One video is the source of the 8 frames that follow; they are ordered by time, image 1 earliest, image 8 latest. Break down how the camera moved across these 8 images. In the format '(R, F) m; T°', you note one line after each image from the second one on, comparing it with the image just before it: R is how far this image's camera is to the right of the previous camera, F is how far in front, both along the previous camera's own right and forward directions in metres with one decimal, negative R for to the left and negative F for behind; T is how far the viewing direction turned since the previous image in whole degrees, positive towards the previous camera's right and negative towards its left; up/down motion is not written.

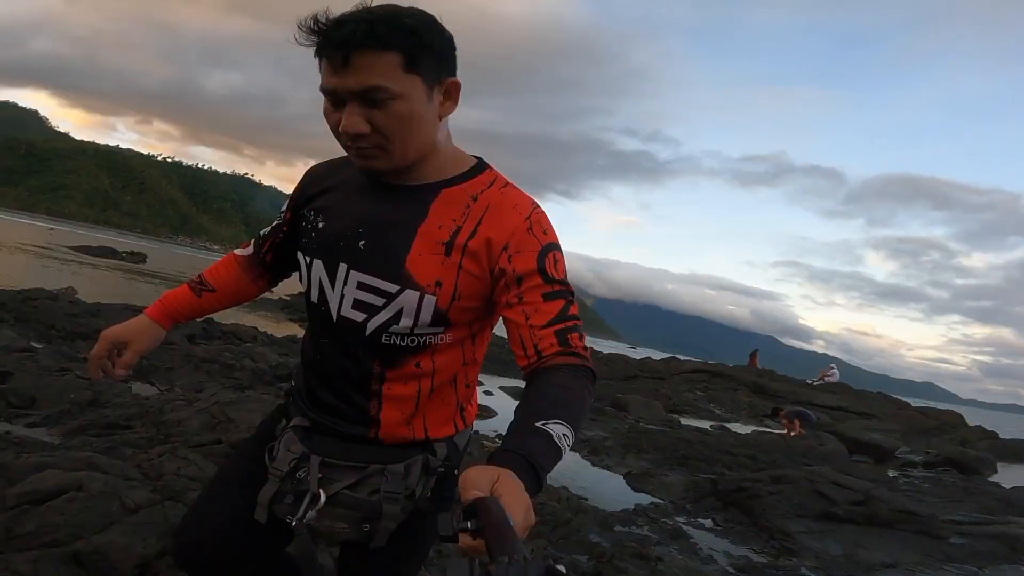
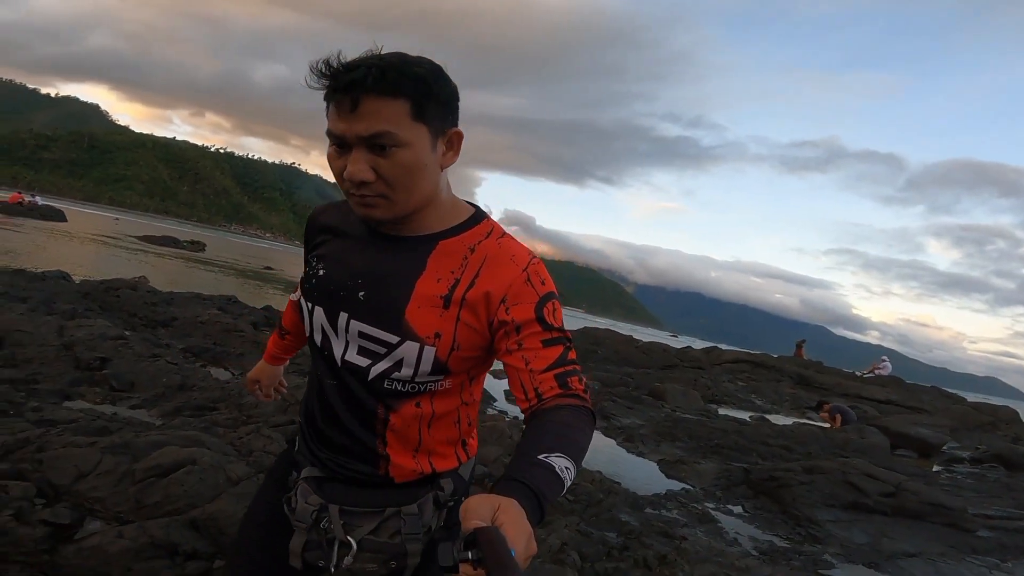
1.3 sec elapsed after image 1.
(+0.1, -0.7) m; -4°
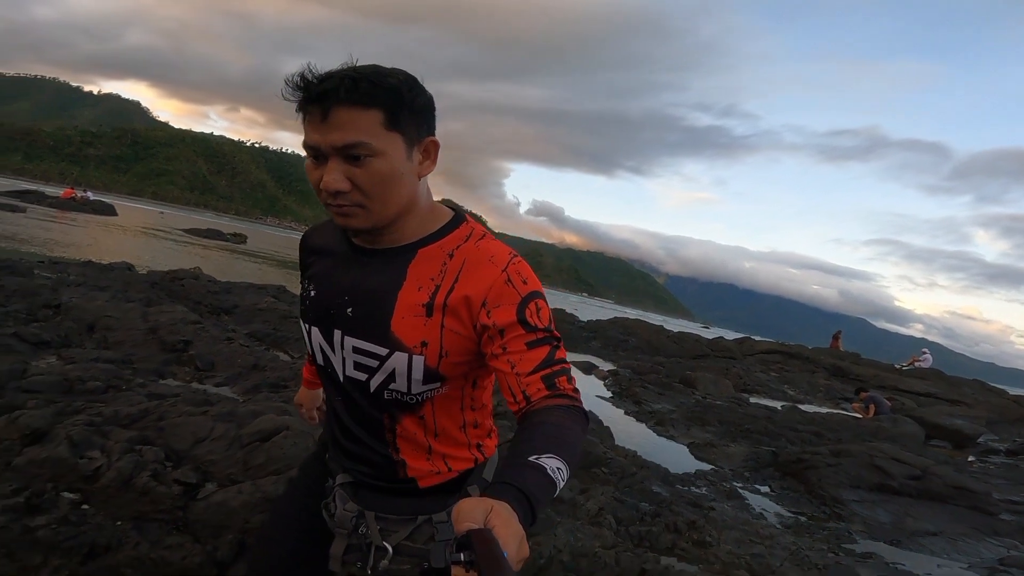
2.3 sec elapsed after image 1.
(-0.2, -0.8) m; -3°
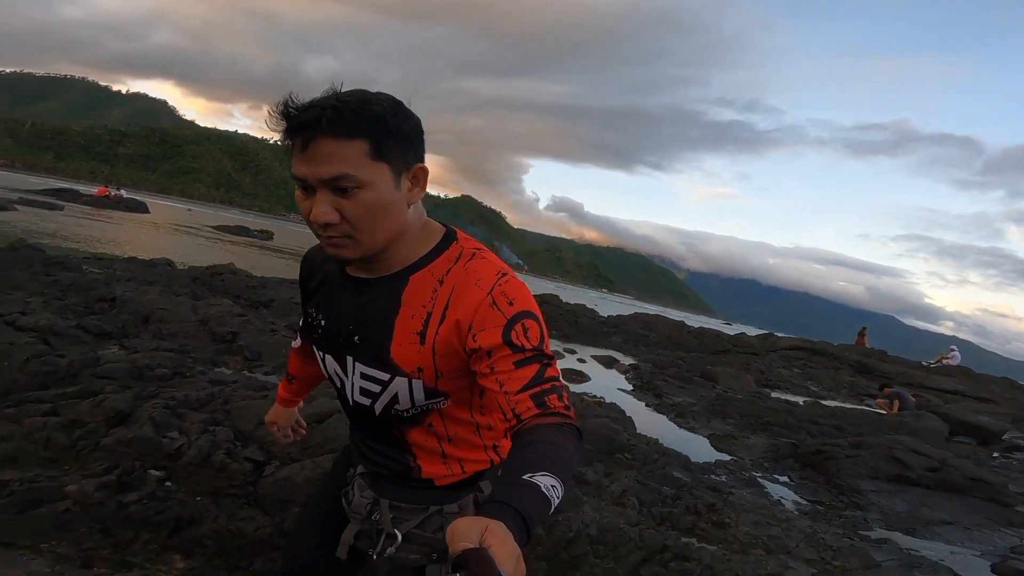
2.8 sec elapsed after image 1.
(-0.1, -0.5) m; -2°
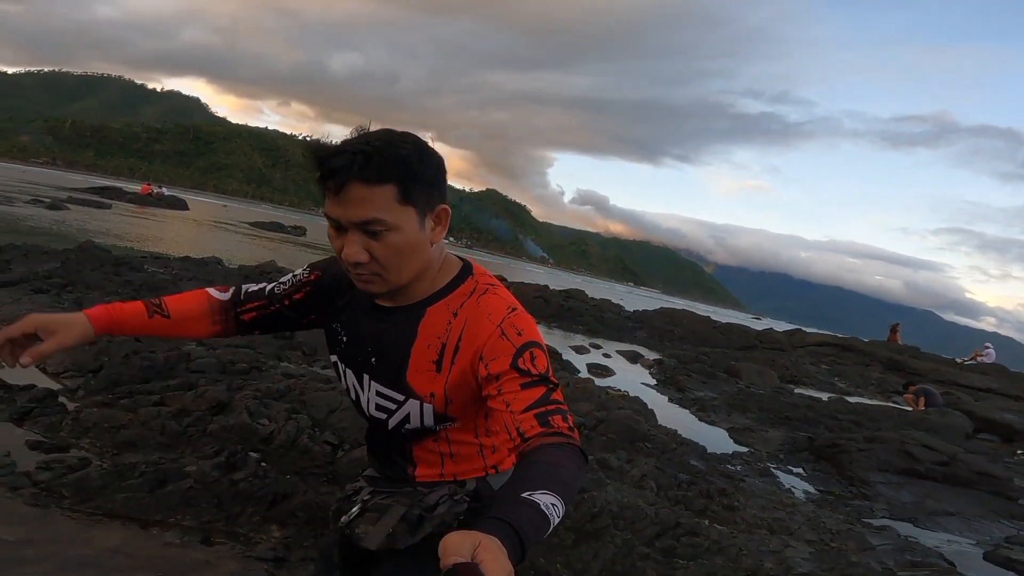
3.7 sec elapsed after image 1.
(-0.1, -1.0) m; -2°
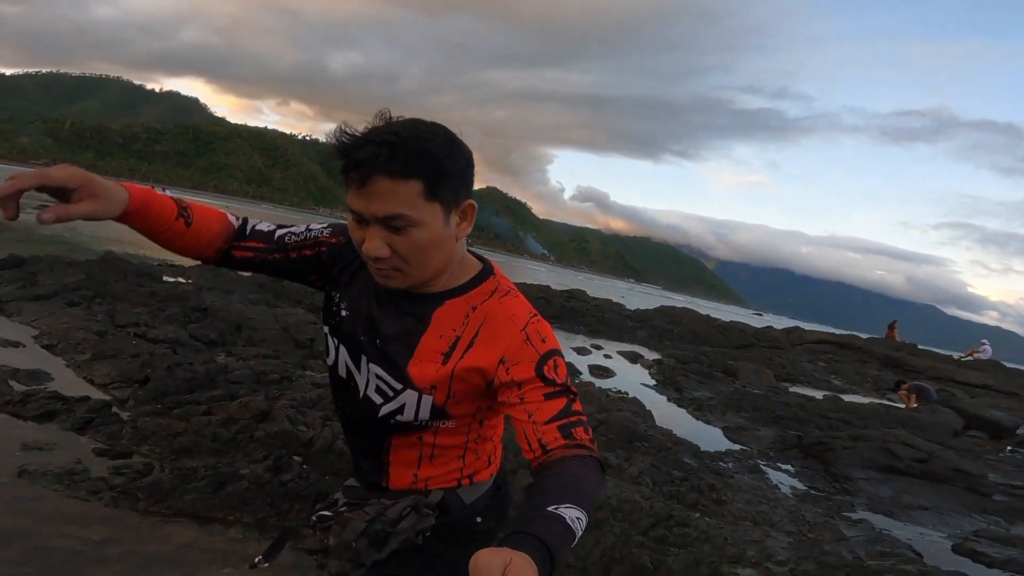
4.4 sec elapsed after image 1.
(-0.1, -0.9) m; 0°
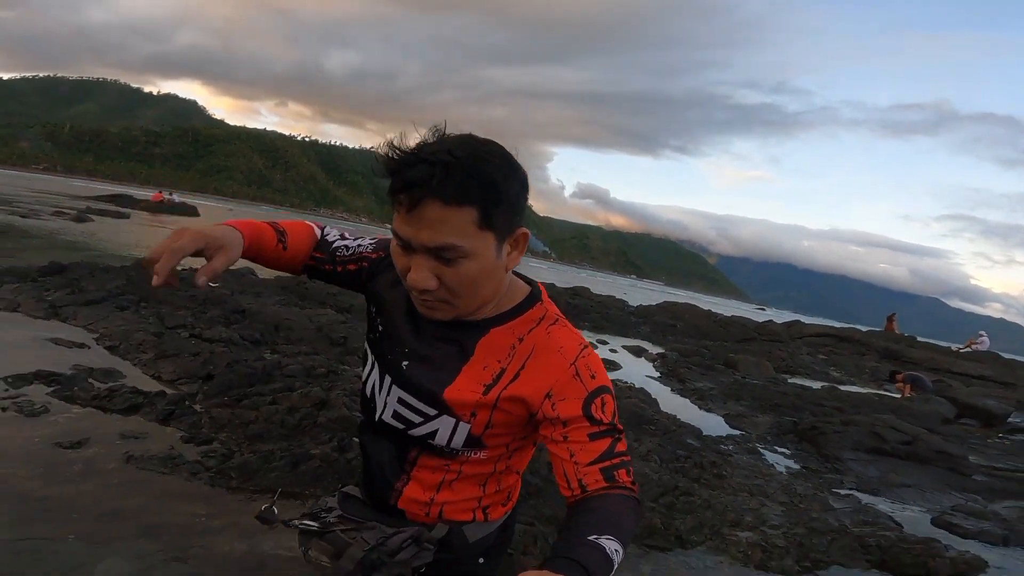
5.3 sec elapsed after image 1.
(-0.3, -1.2) m; 0°
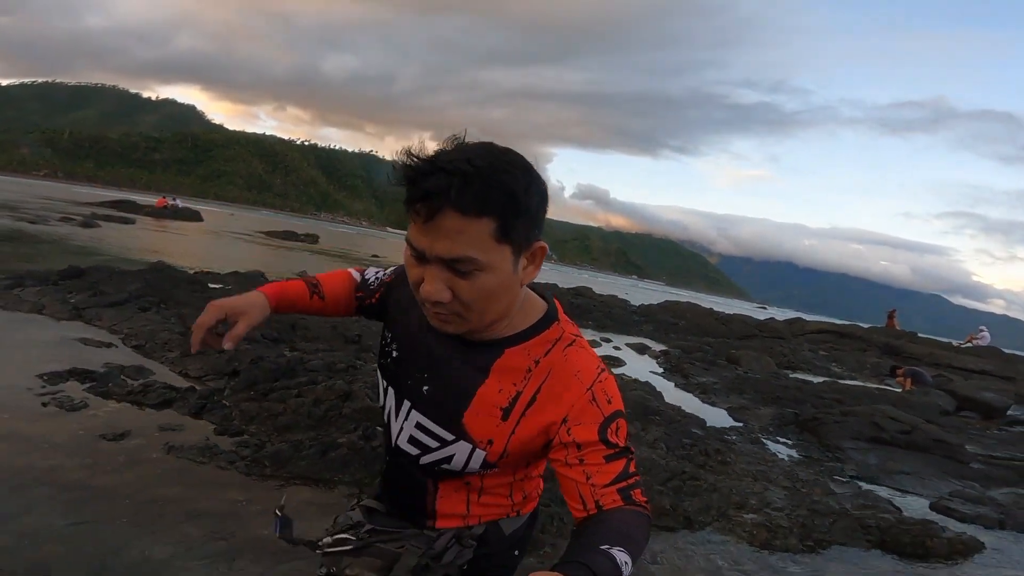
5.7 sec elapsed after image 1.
(-0.2, -0.5) m; 0°
